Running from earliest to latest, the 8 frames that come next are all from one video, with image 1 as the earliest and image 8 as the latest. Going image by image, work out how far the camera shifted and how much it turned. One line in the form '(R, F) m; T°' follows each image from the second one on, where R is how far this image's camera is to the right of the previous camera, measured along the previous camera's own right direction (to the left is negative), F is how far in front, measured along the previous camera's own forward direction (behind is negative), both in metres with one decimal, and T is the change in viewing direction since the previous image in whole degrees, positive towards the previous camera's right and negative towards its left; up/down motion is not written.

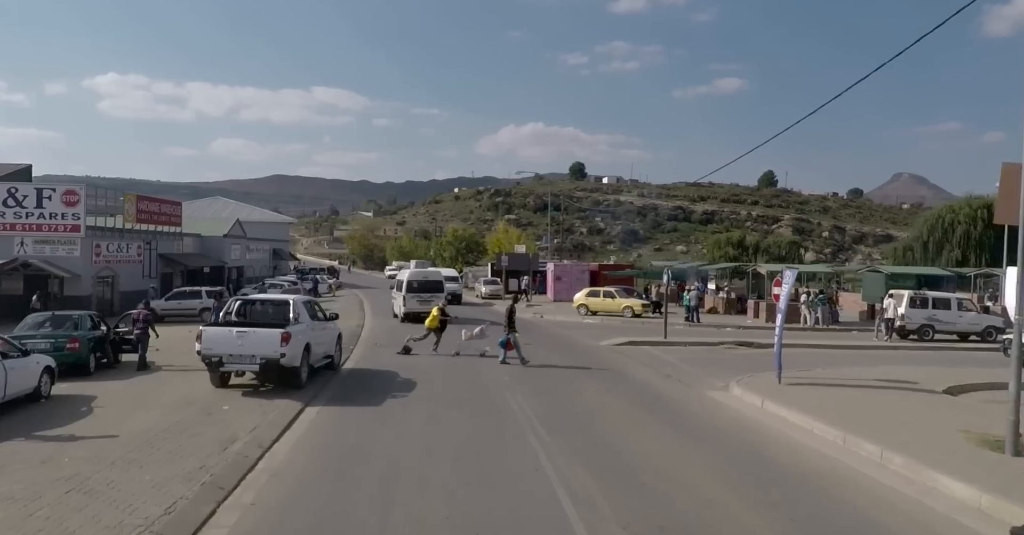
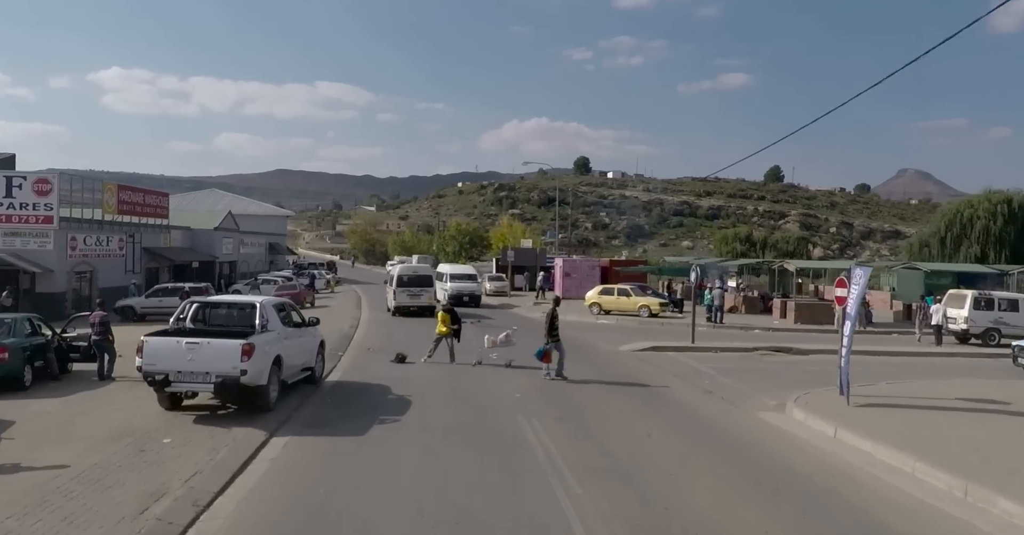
(-0.2, +2.7) m; 0°
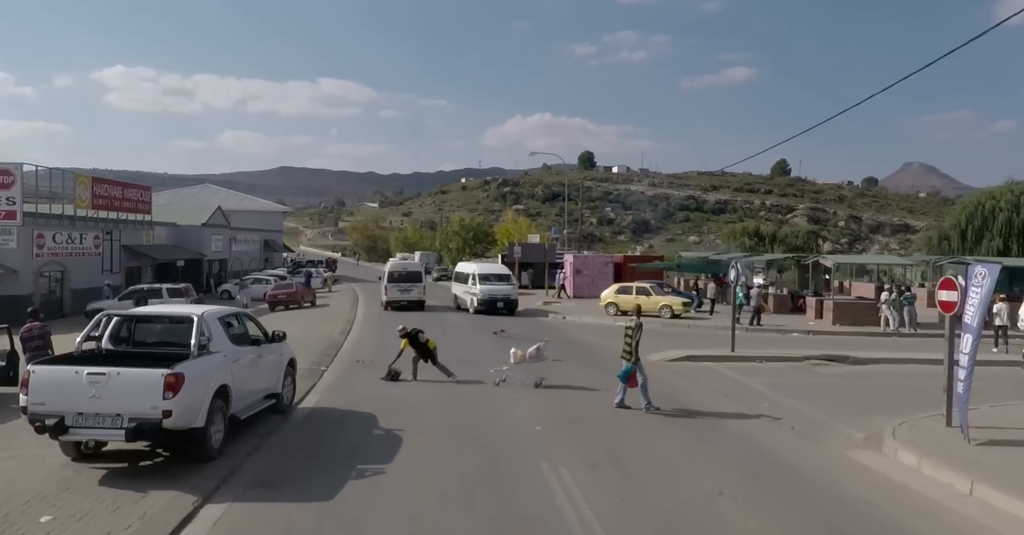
(-0.2, +3.1) m; 0°
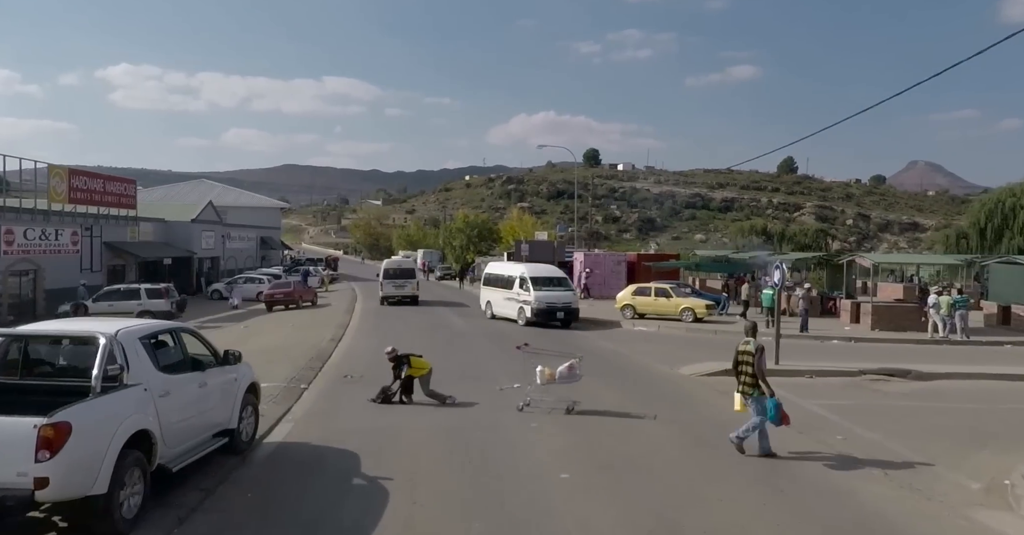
(-0.2, +2.5) m; 0°
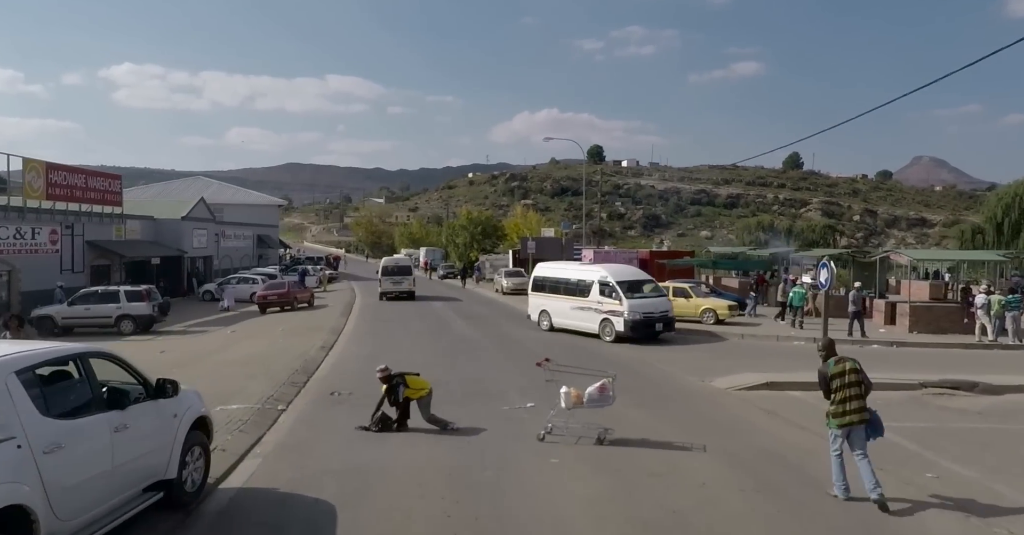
(-0.1, +2.1) m; 0°
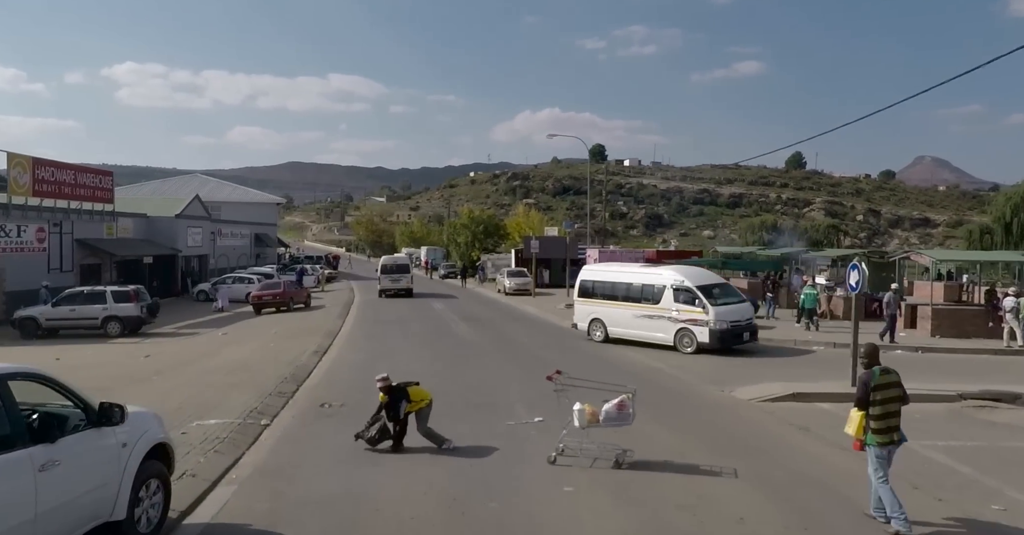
(-0.1, +1.1) m; 0°
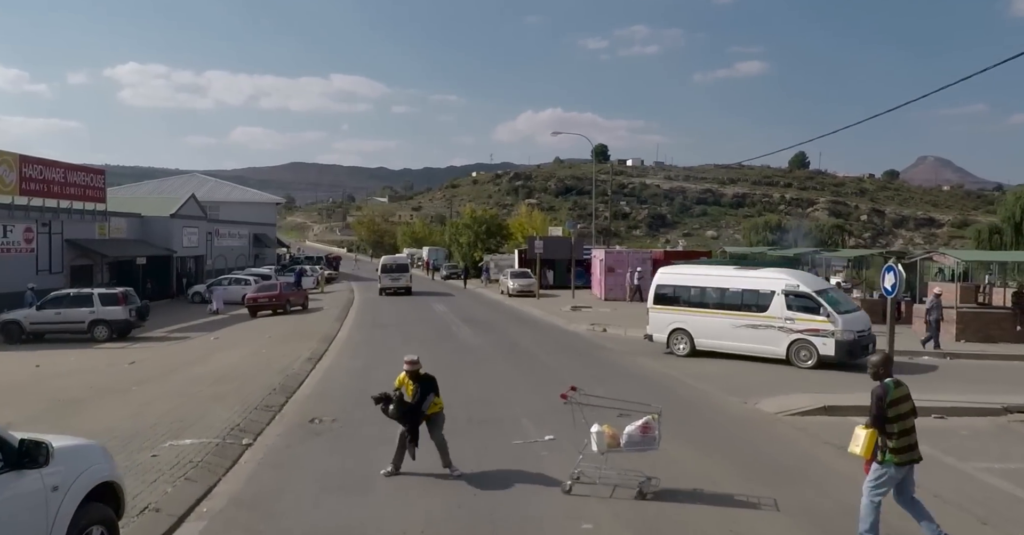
(-0.1, +1.1) m; 0°
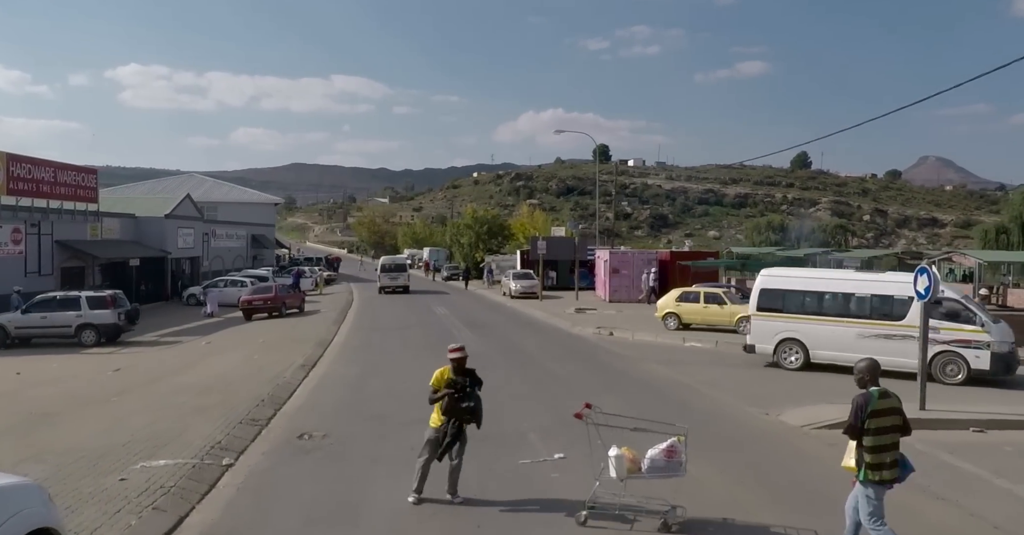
(-0.1, +0.9) m; 0°
